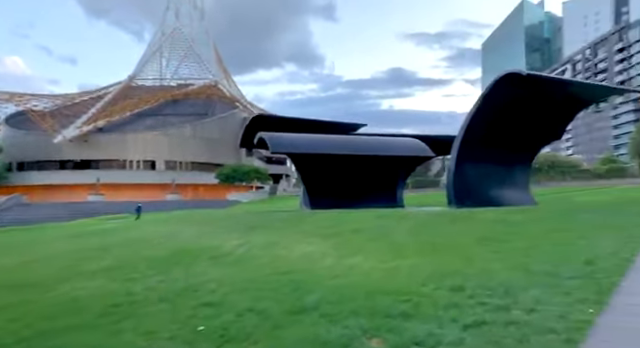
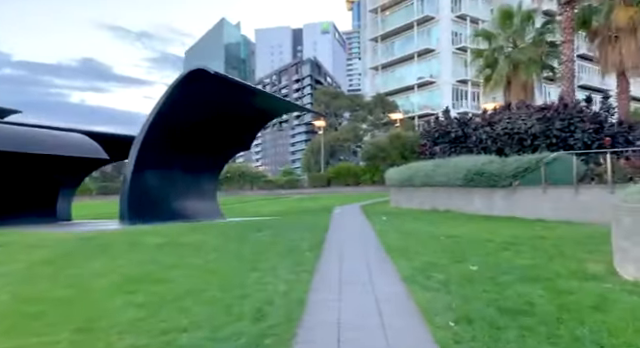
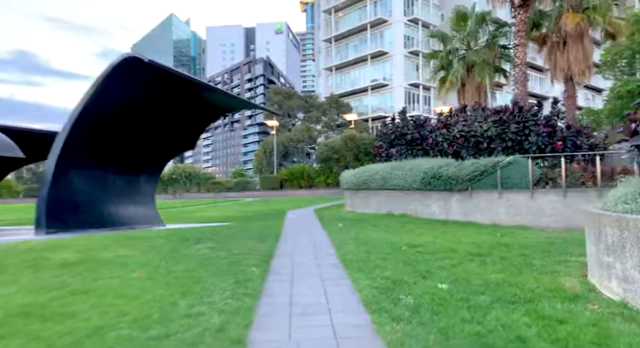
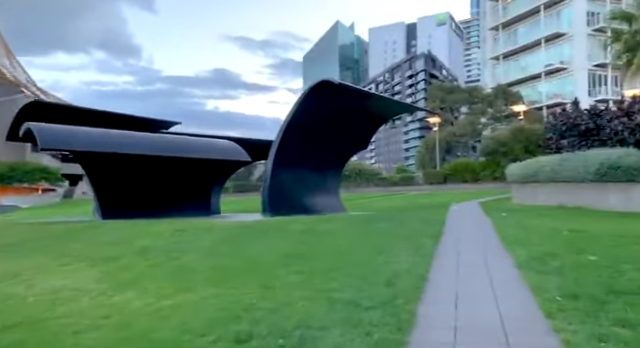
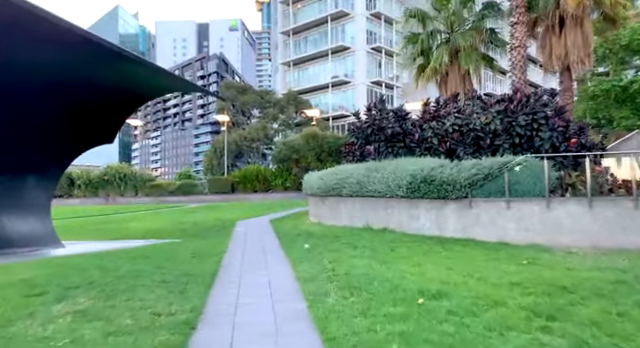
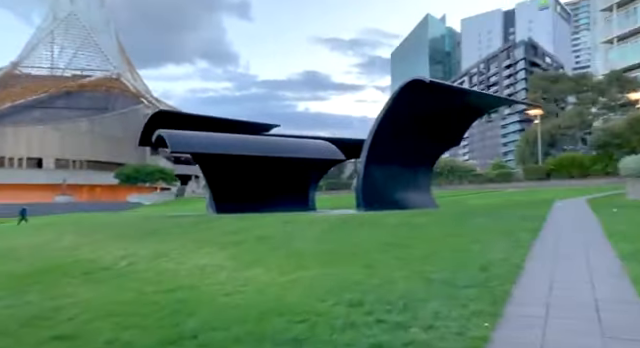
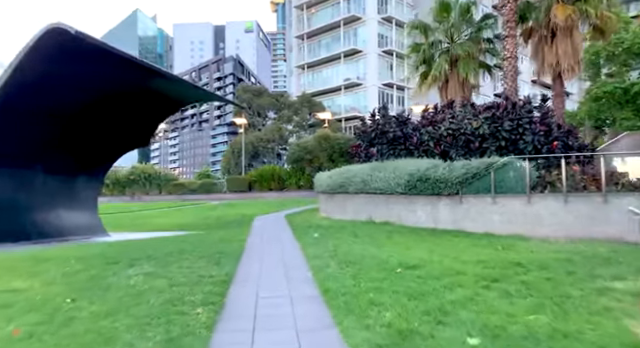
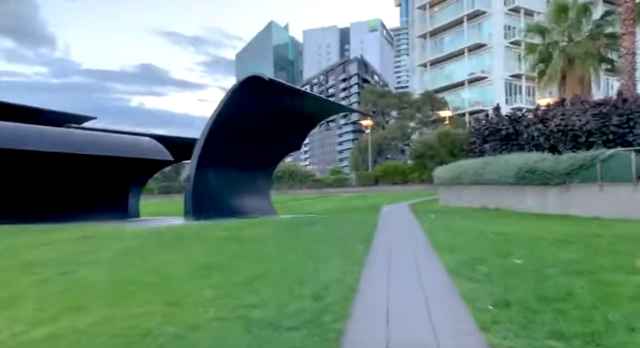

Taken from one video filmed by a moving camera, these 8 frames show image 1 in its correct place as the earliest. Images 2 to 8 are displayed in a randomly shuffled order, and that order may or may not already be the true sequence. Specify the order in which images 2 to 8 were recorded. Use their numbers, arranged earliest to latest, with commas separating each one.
6, 4, 8, 2, 3, 7, 5
